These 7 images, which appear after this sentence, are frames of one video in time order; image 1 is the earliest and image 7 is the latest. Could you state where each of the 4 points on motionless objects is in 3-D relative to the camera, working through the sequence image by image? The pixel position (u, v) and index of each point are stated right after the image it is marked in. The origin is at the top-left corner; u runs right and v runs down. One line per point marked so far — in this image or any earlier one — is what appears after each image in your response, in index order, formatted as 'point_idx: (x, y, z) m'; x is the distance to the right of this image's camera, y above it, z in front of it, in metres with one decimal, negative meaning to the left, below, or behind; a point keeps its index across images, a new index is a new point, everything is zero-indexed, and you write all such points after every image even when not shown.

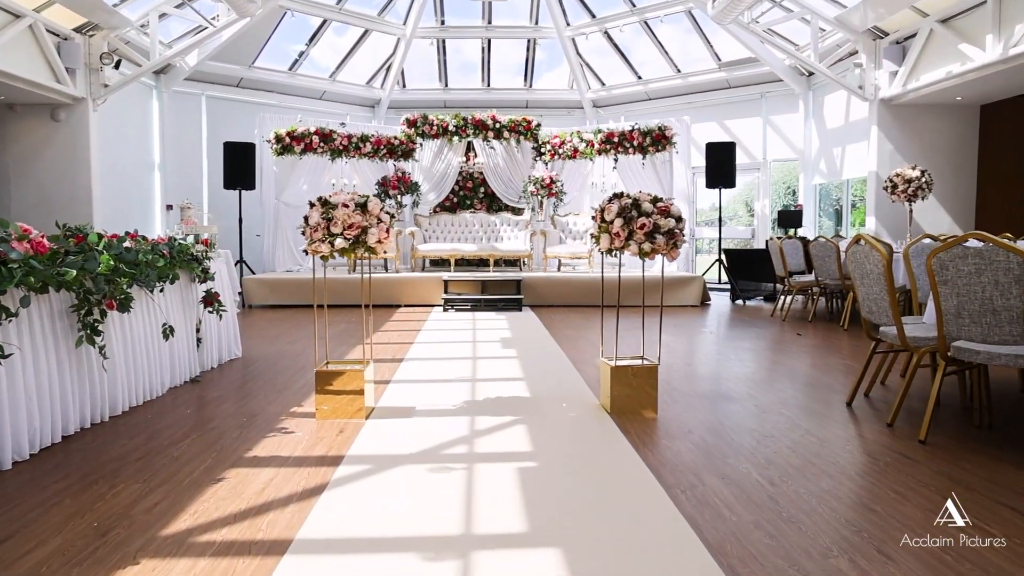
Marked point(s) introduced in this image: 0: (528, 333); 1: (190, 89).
0: (+0.1, -0.5, +5.6) m
1: (-5.8, +3.6, +8.8) m
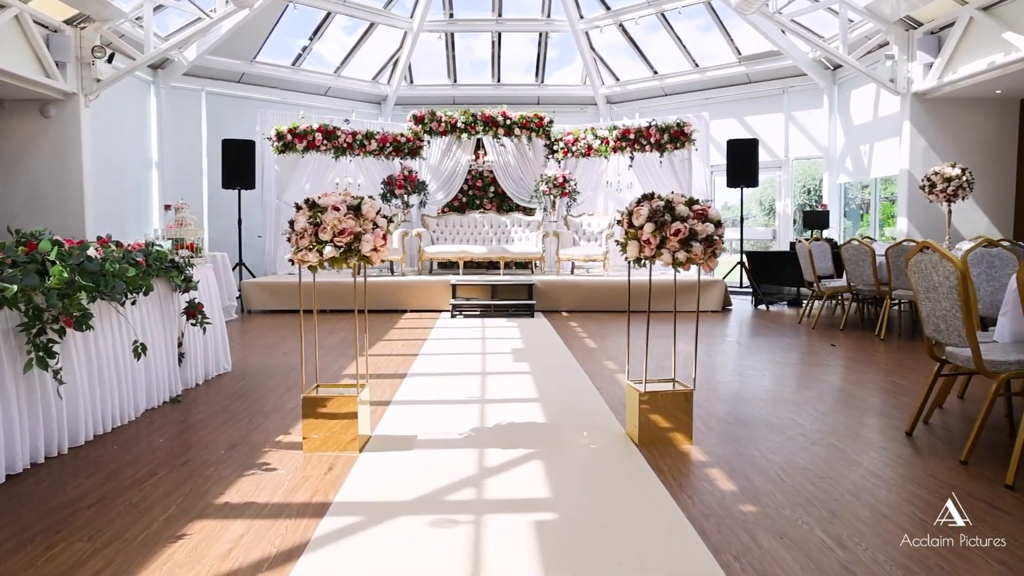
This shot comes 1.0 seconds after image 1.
0: (+0.2, -0.6, +5.2) m
1: (-5.6, +3.5, +8.6) m
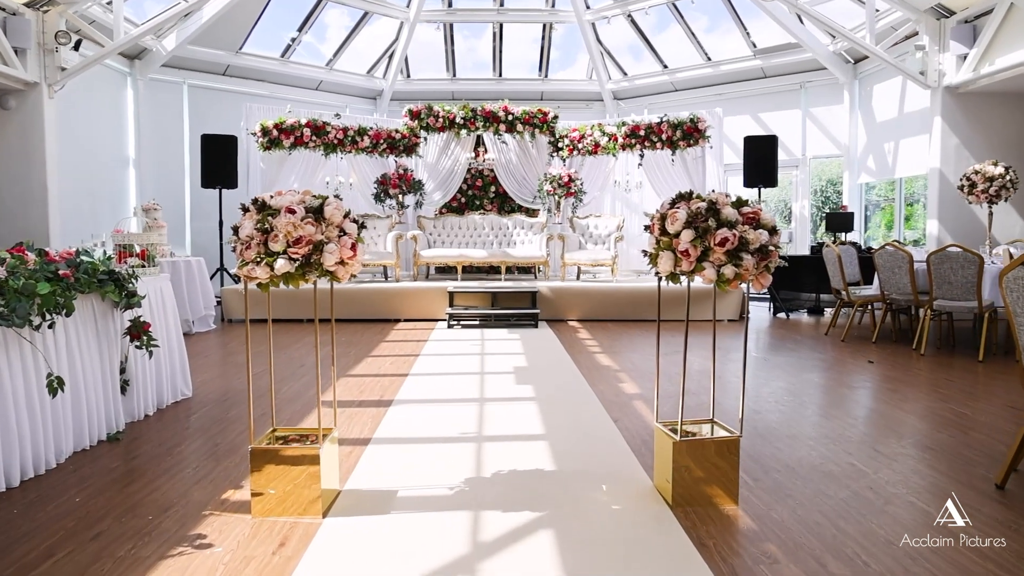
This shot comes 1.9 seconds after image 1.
0: (+0.2, -0.7, +4.7) m
1: (-5.6, +3.4, +8.1) m
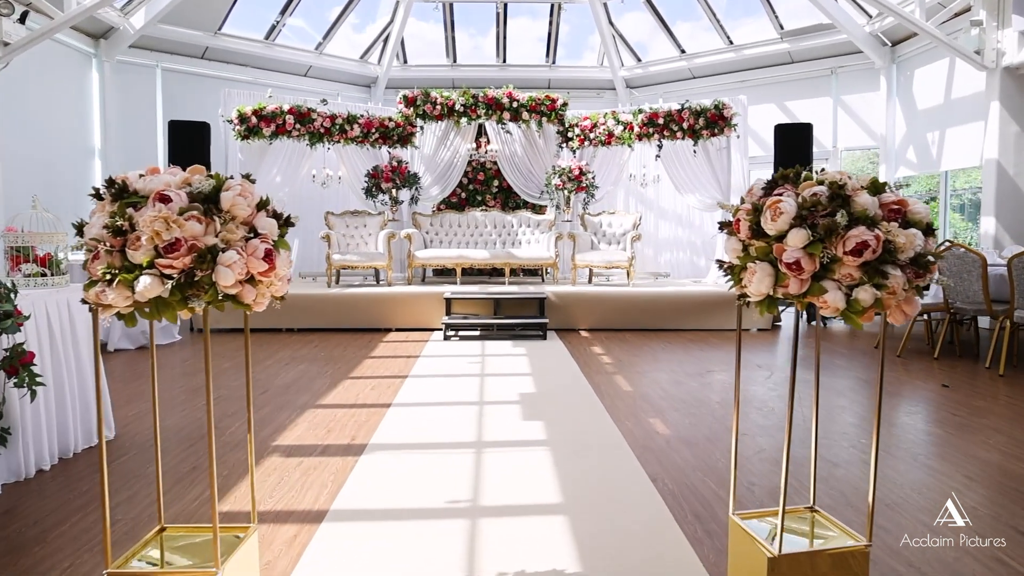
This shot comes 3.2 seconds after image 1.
0: (+0.3, -0.7, +4.0) m
1: (-5.5, +3.4, +7.4) m
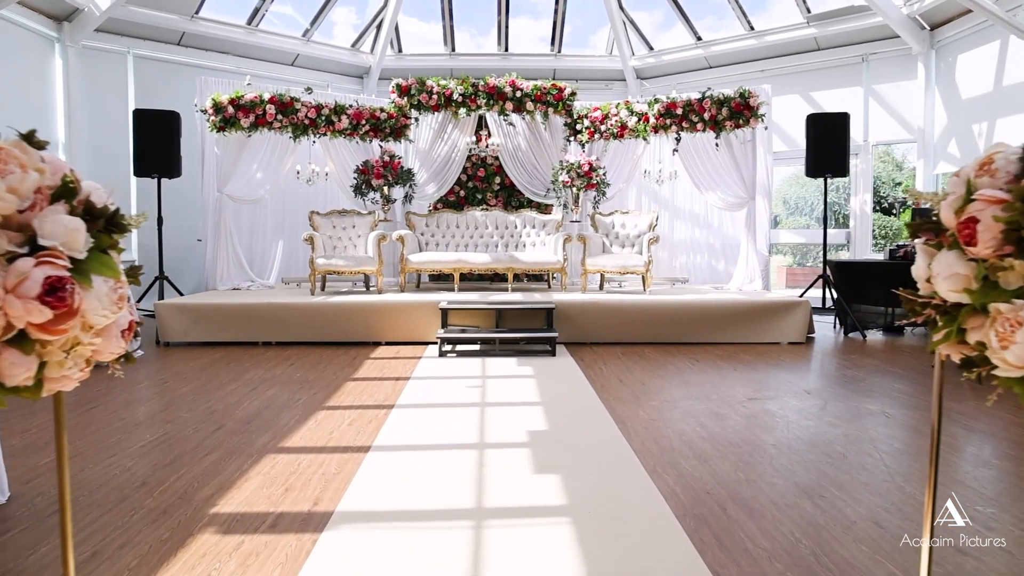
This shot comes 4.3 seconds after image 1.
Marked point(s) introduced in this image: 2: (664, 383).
0: (+0.3, -0.8, +3.3) m
1: (-5.5, +3.3, +6.7) m
2: (+1.2, -0.8, +4.0) m
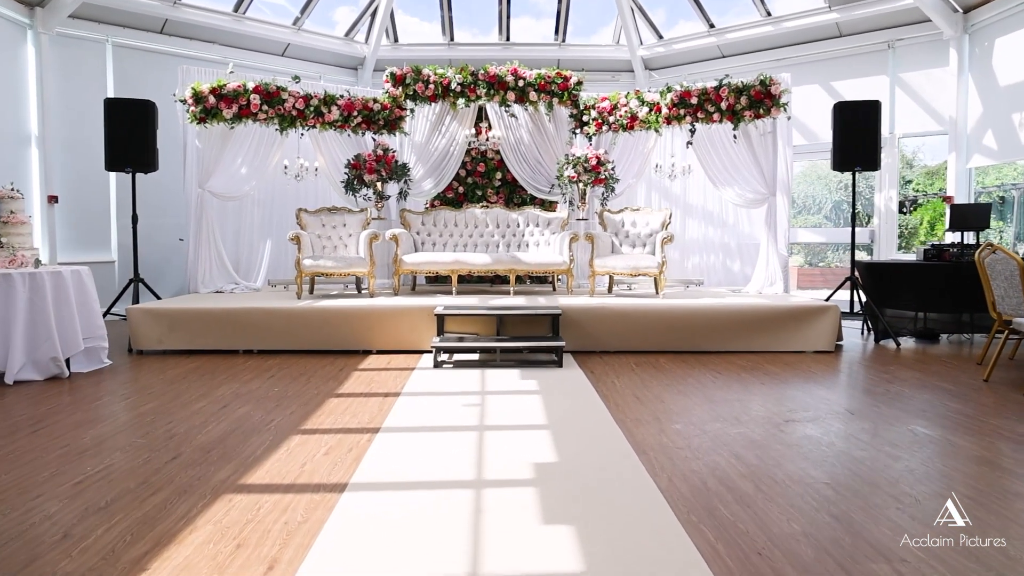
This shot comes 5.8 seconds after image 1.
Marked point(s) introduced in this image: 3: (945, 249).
0: (+0.3, -0.9, +2.9) m
1: (-5.4, +3.3, +6.3) m
2: (+1.2, -0.8, +3.5) m
3: (+4.9, +0.4, +5.6) m
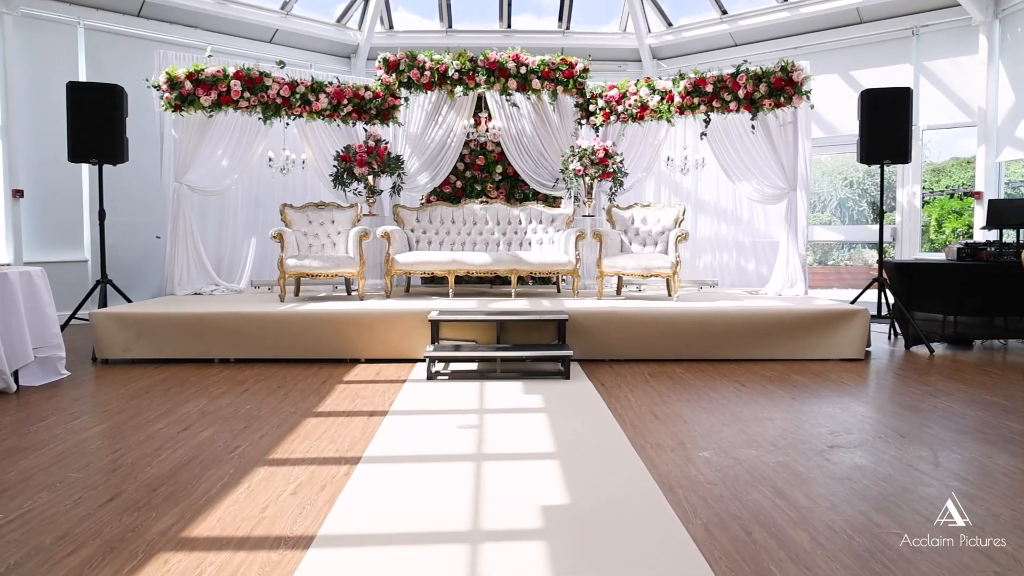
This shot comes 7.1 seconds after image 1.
0: (+0.3, -0.9, +2.5) m
1: (-5.4, +3.2, +5.9) m
2: (+1.2, -0.9, +3.1) m
3: (+4.9, +0.4, +5.2) m
